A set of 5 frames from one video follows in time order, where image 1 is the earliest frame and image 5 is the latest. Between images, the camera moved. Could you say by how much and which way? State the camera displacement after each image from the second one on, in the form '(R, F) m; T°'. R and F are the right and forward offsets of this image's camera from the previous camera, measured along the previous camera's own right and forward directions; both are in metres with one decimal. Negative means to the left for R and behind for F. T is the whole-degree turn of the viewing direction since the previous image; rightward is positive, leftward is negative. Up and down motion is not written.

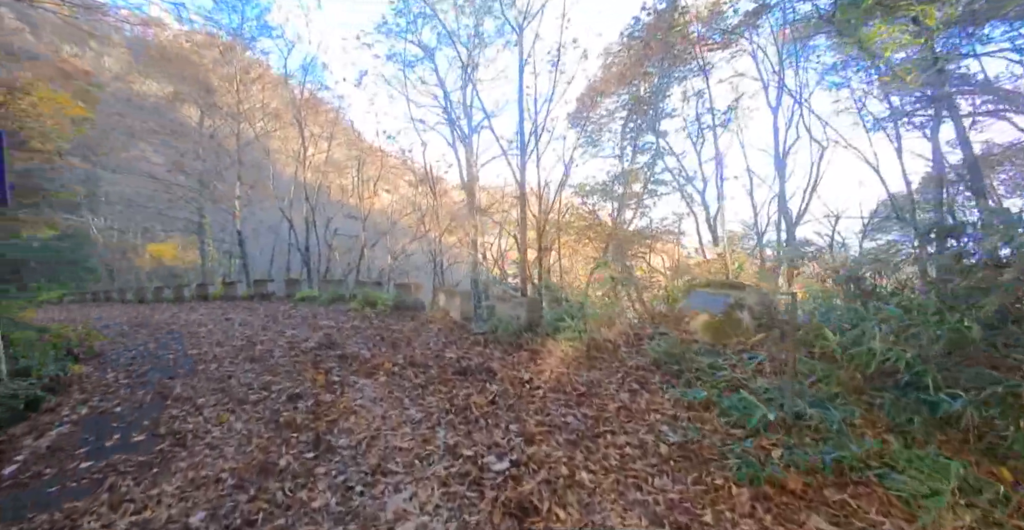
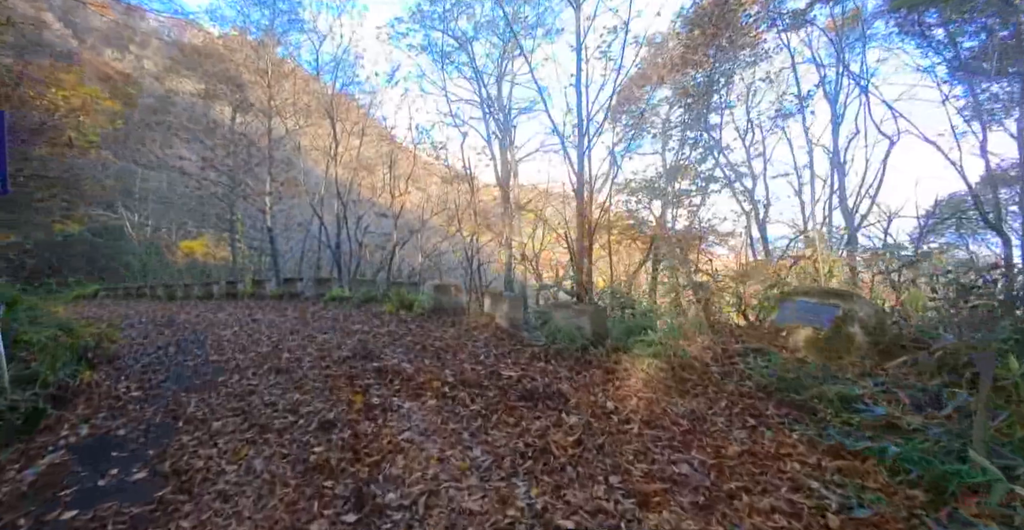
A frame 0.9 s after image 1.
(-0.5, +0.8) m; -3°
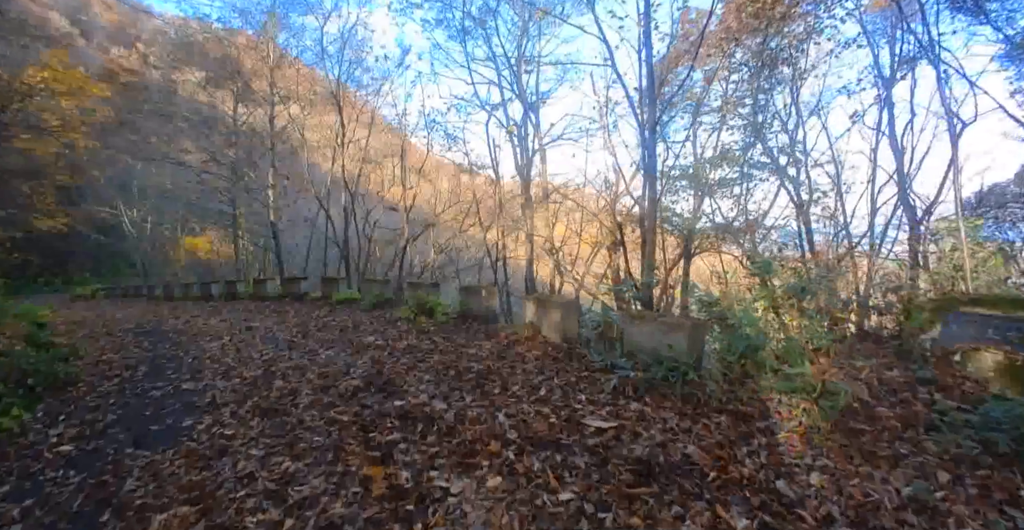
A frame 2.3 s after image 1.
(-0.5, +1.3) m; -1°
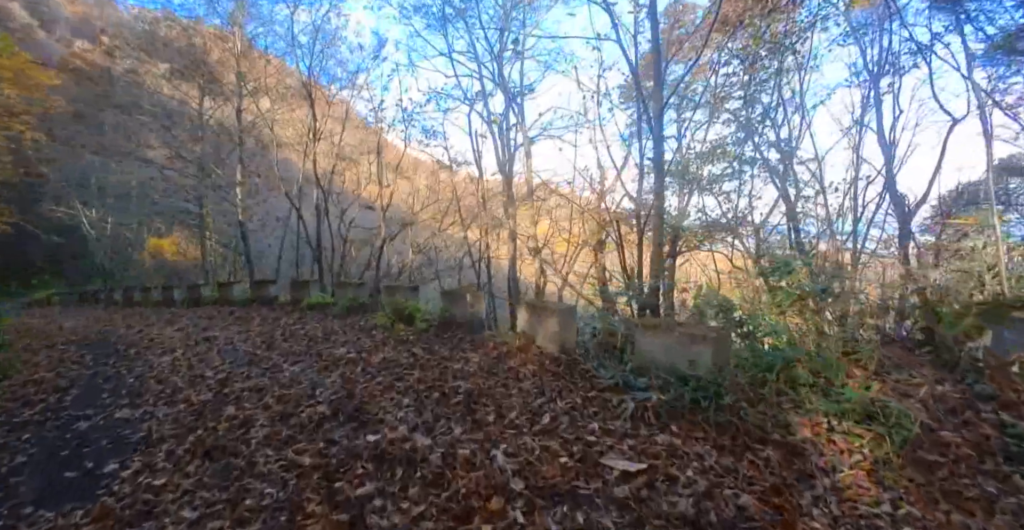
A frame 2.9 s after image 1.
(-0.1, +0.6) m; +2°
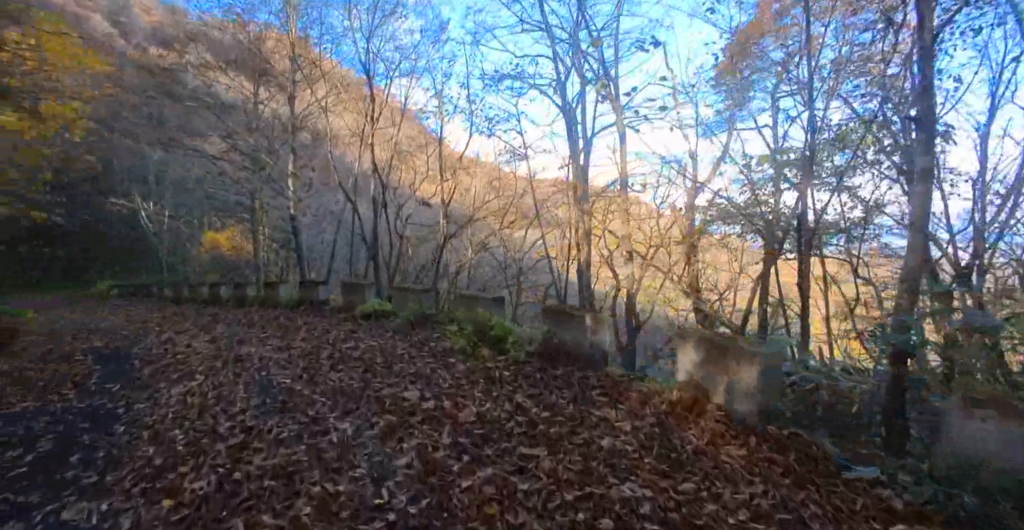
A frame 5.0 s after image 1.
(-0.9, +1.7) m; -5°
